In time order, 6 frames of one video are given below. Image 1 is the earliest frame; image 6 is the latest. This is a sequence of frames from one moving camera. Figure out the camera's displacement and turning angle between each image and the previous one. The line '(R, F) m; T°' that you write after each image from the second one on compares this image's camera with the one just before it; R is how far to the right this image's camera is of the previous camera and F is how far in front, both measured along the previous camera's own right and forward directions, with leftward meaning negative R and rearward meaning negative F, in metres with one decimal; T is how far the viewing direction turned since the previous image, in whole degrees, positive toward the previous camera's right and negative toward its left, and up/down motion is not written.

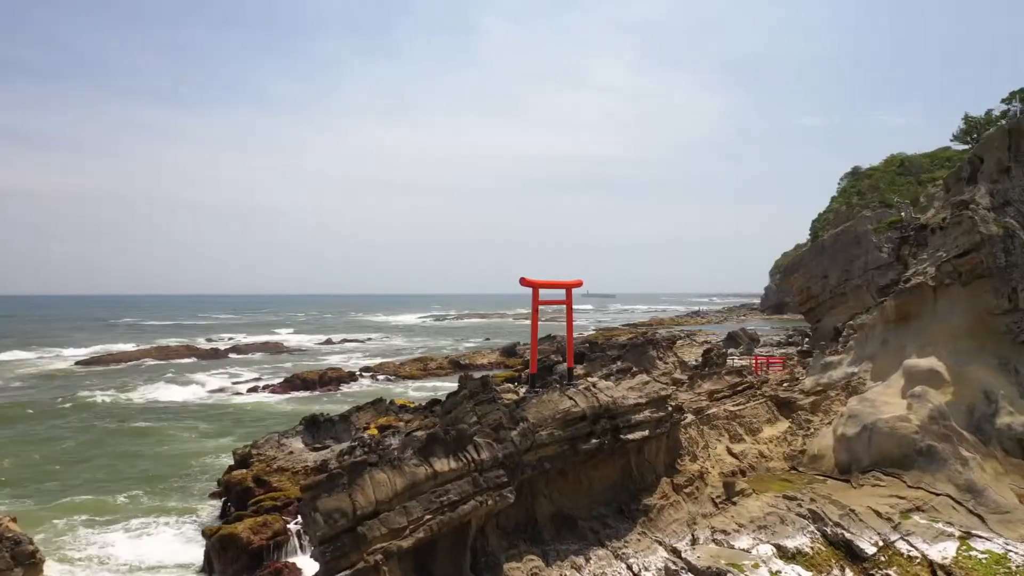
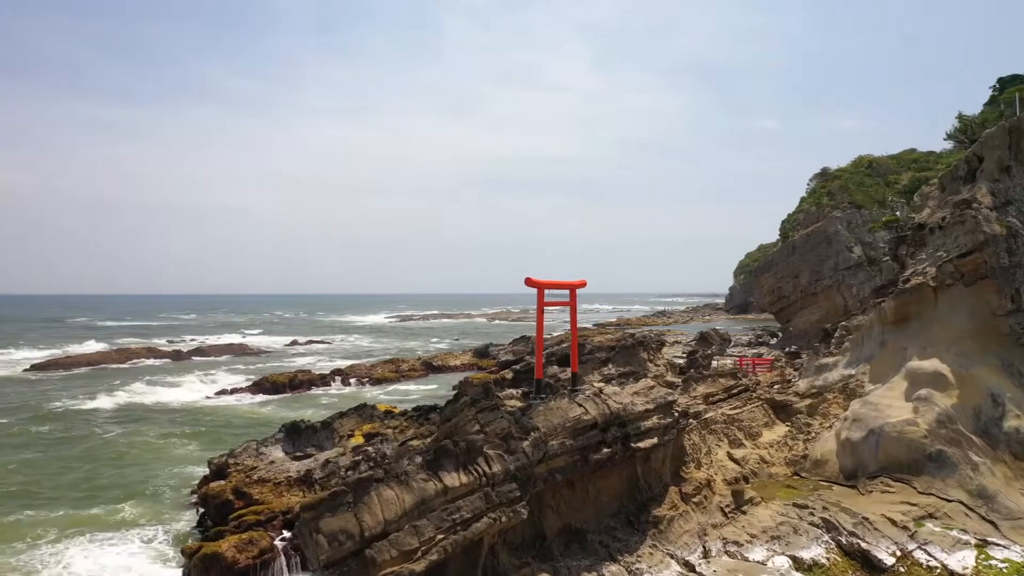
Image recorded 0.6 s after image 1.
(-0.5, +0.6) m; +3°
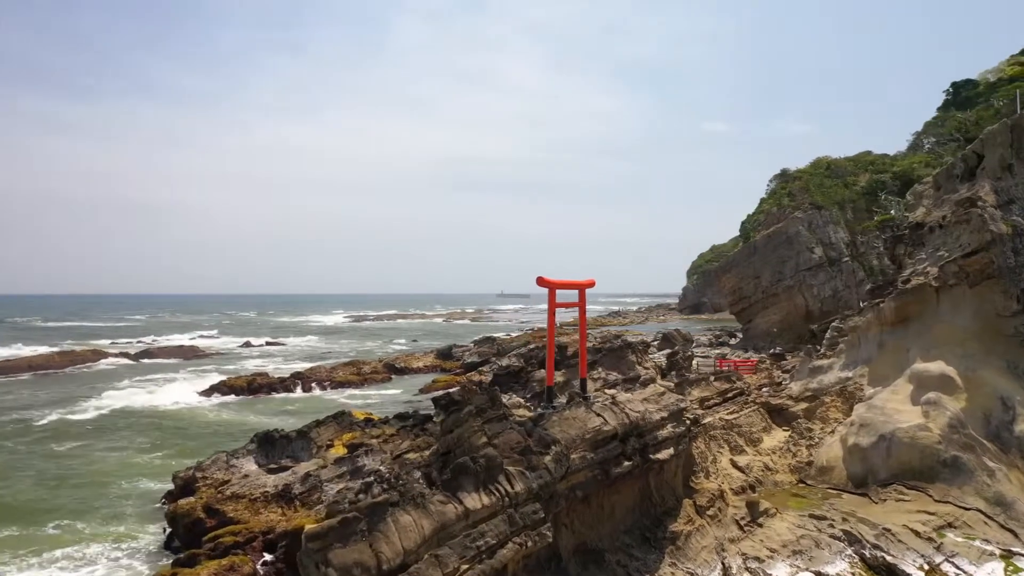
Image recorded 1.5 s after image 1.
(-0.7, +0.8) m; +4°
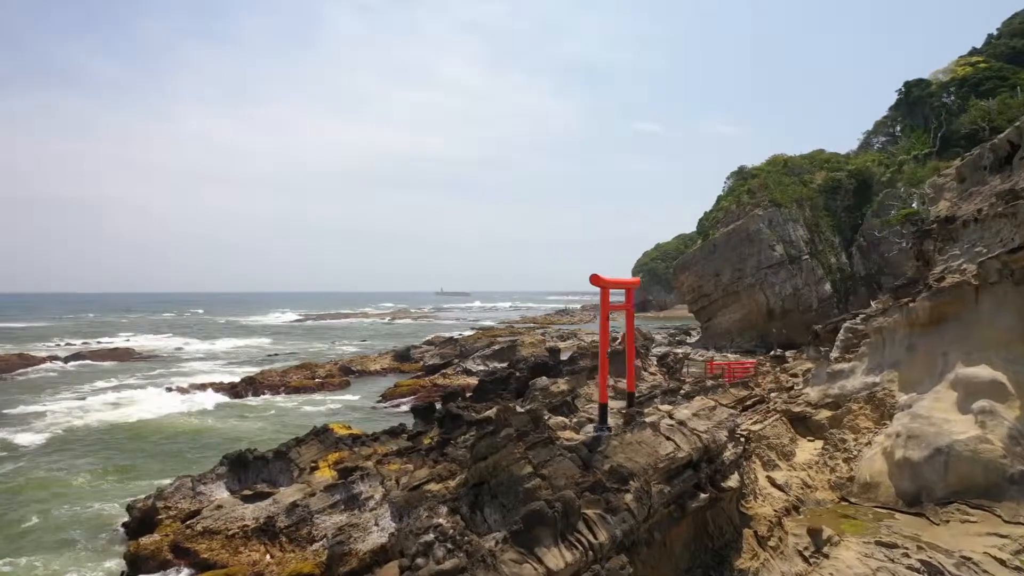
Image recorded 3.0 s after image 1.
(-1.2, +1.5) m; +4°
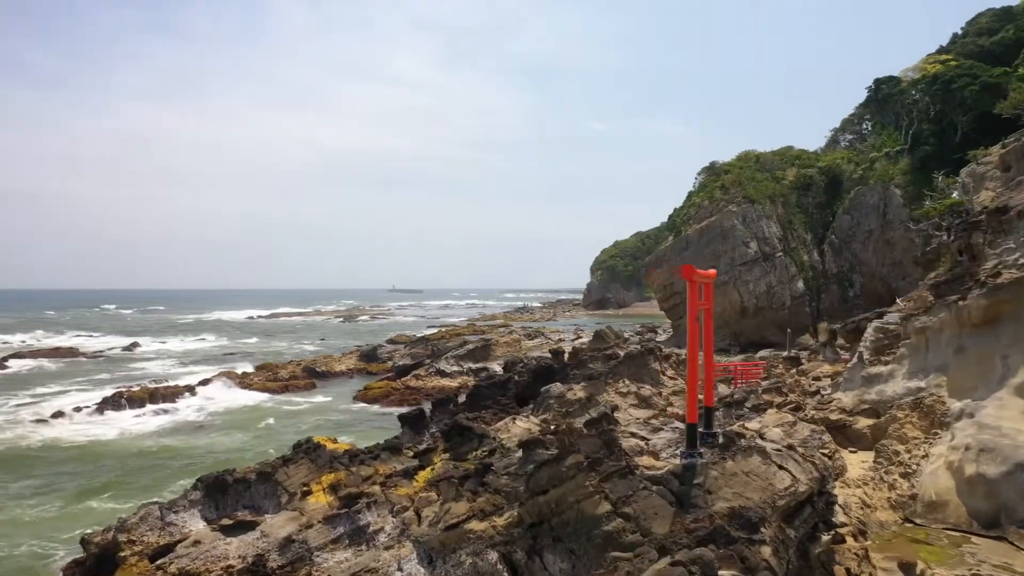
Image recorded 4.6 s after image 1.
(-1.1, +1.5) m; +3°
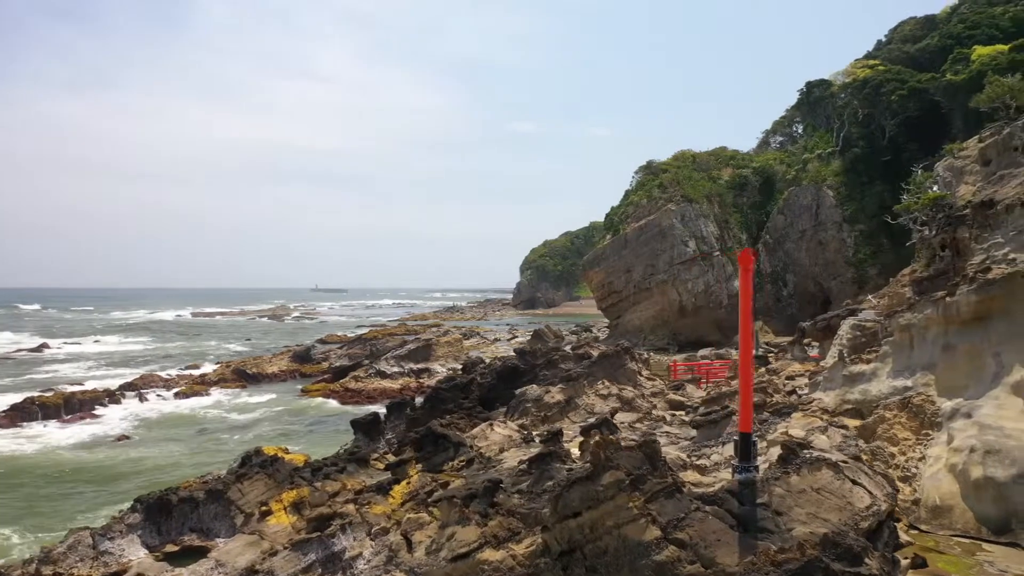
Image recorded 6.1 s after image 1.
(-0.8, +1.1) m; +6°
